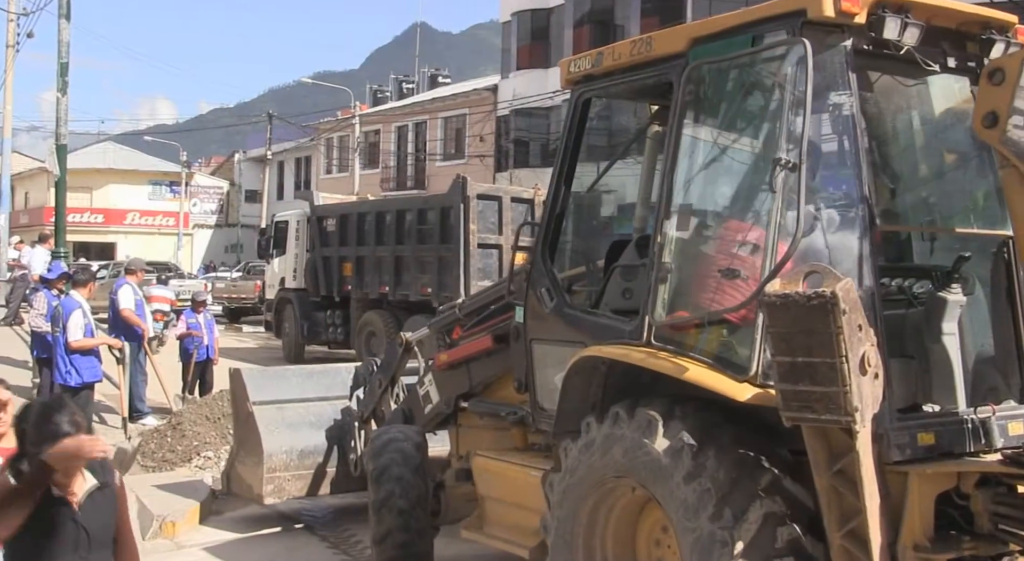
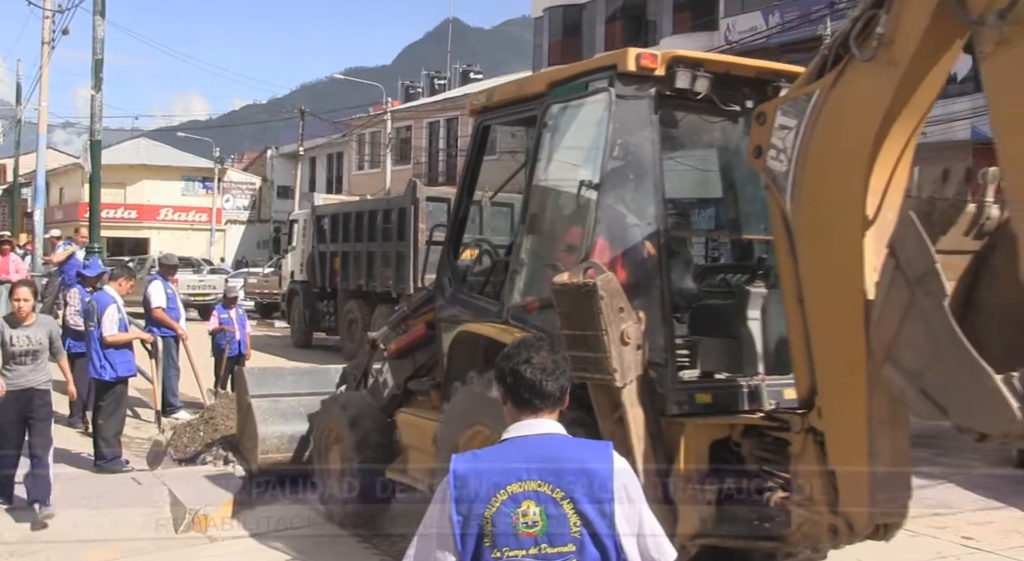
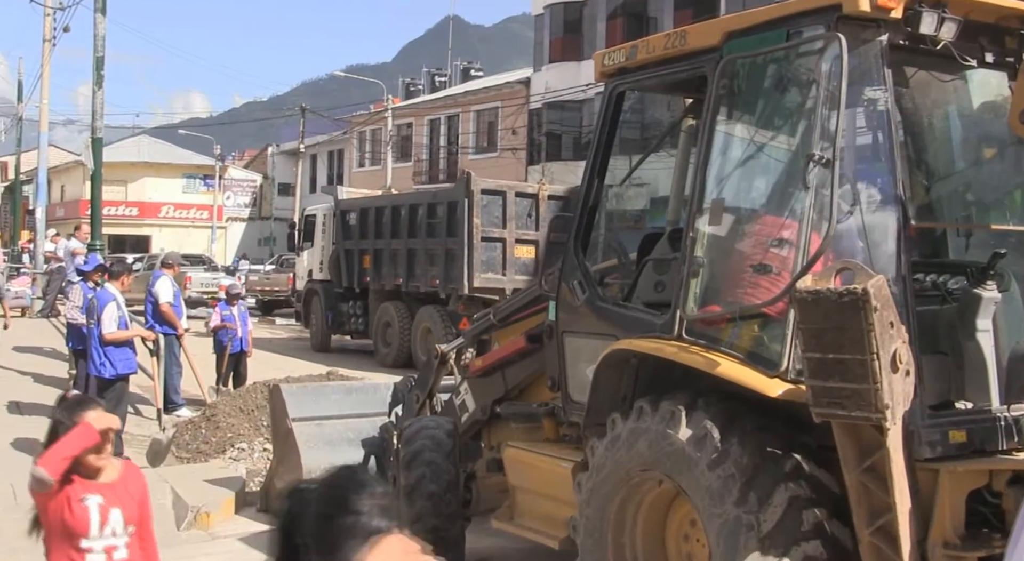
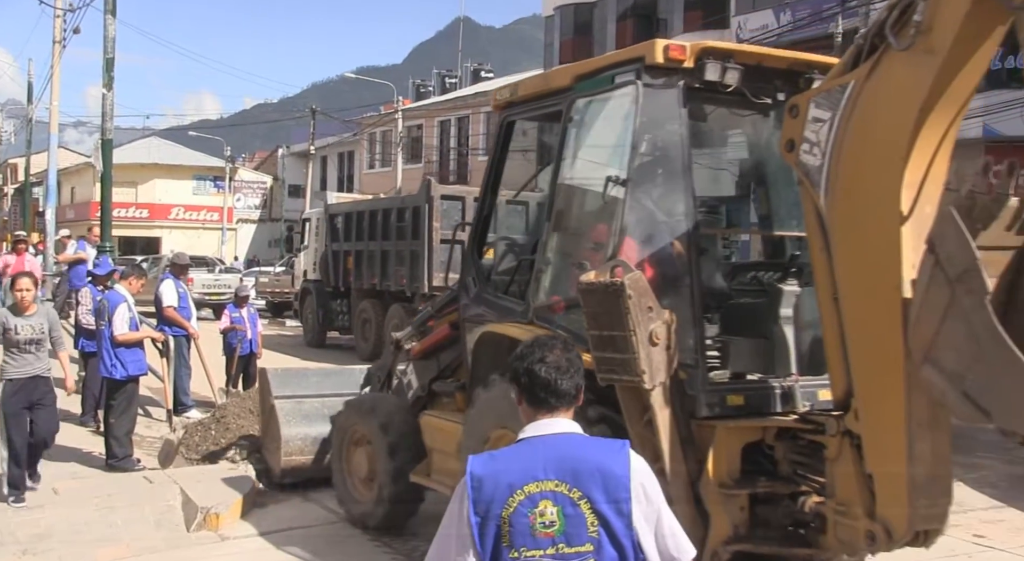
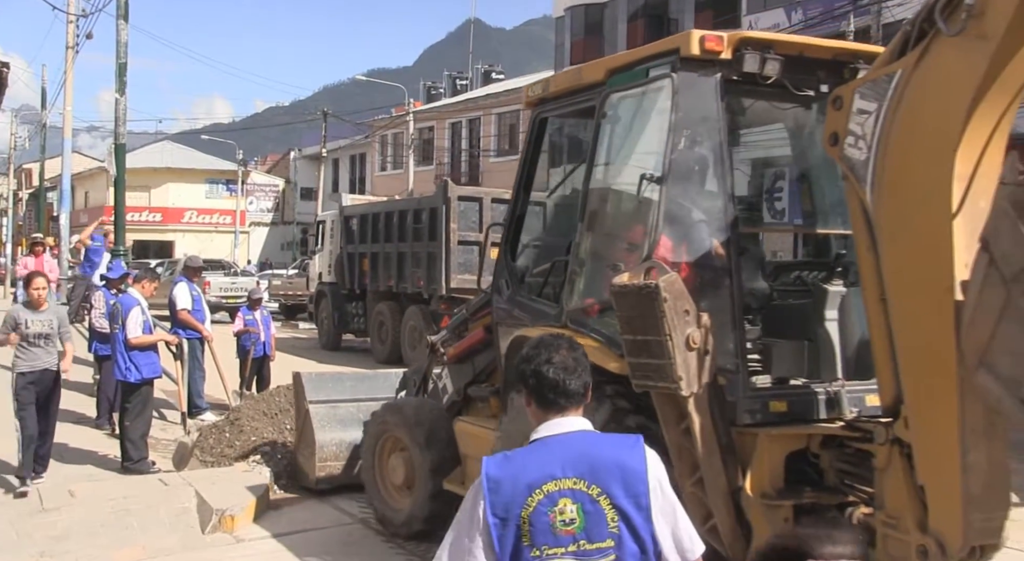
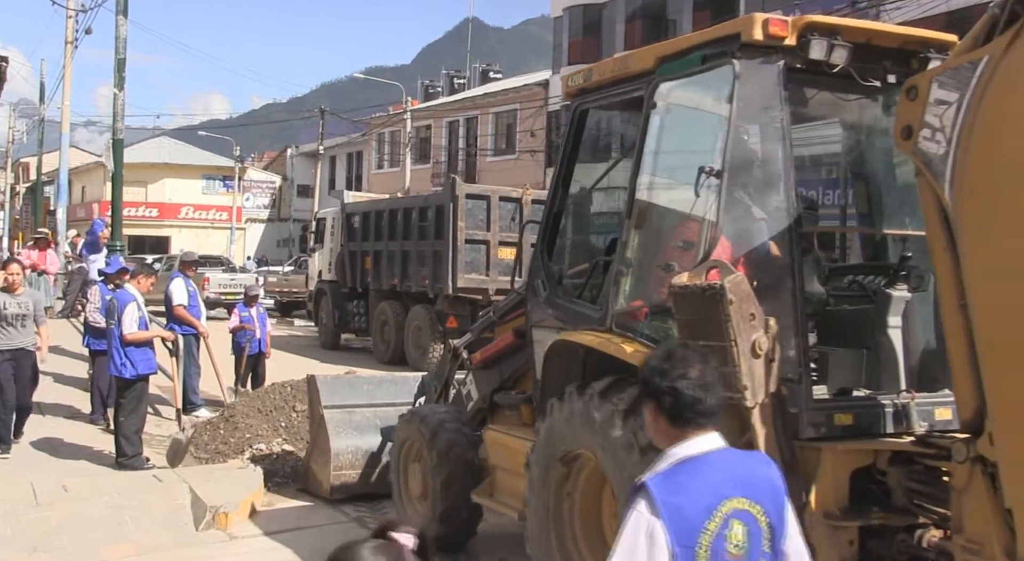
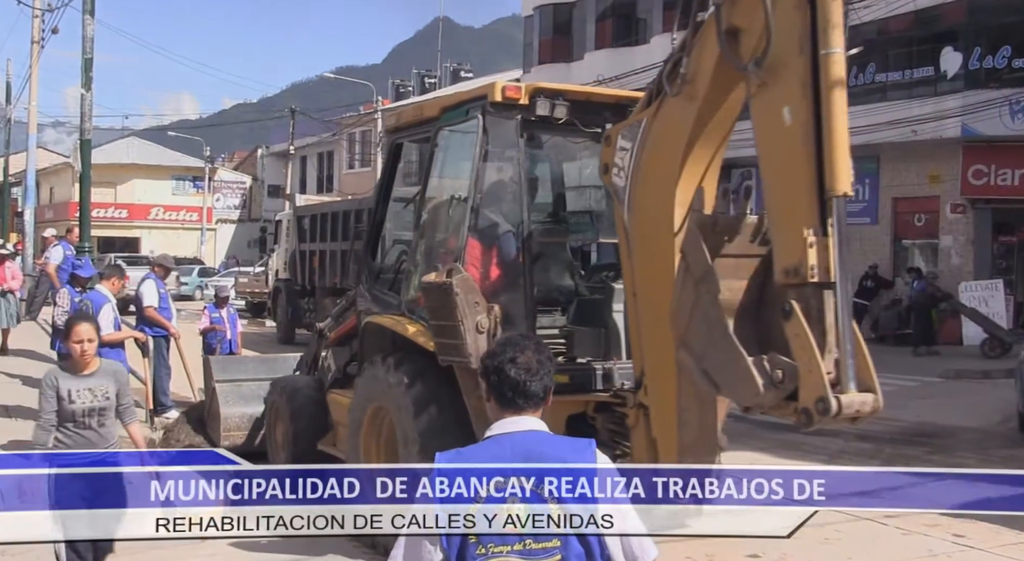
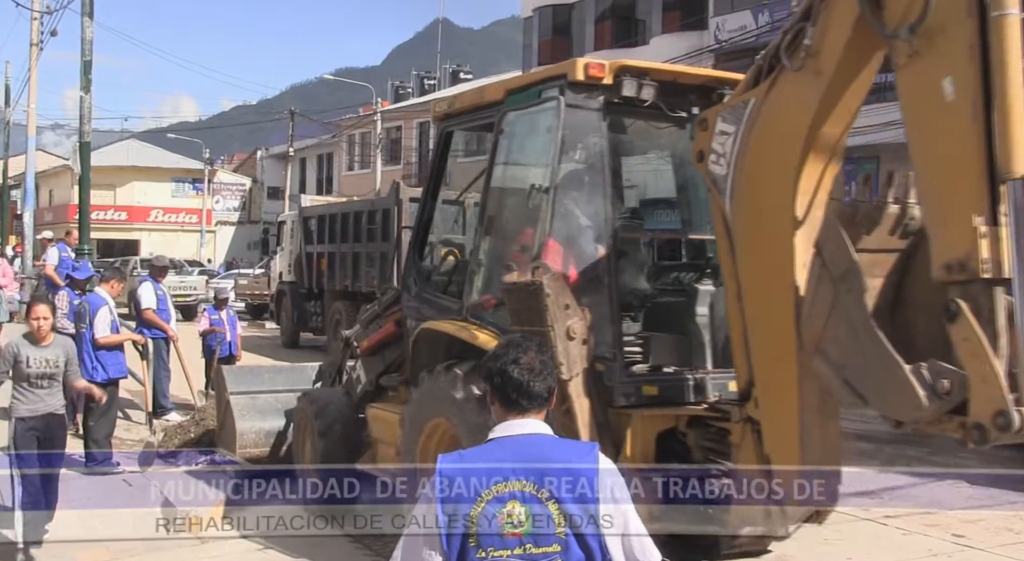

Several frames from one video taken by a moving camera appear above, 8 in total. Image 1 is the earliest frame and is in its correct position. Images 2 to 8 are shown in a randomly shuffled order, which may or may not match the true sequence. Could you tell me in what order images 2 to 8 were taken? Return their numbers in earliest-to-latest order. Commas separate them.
3, 6, 5, 4, 2, 8, 7
